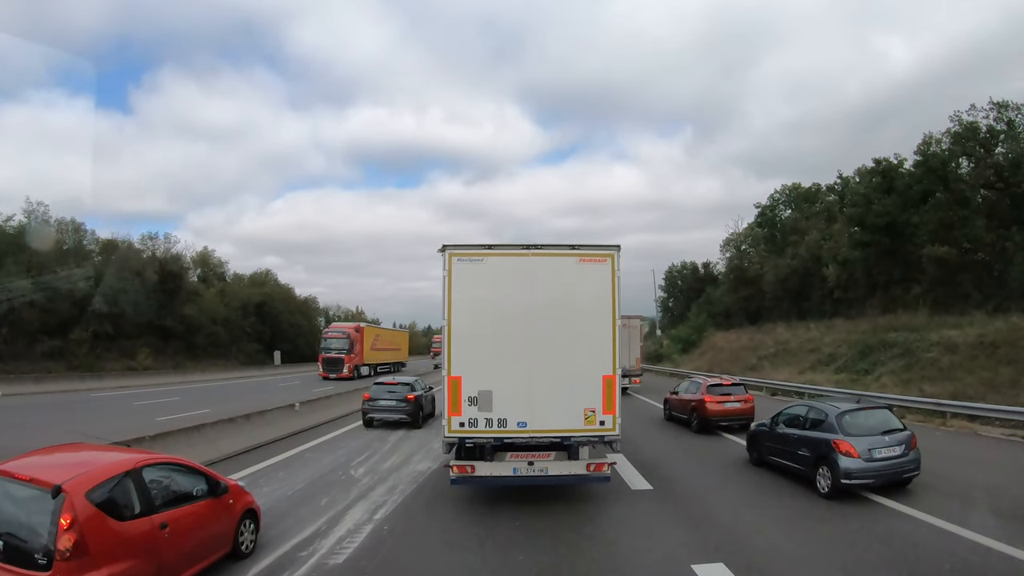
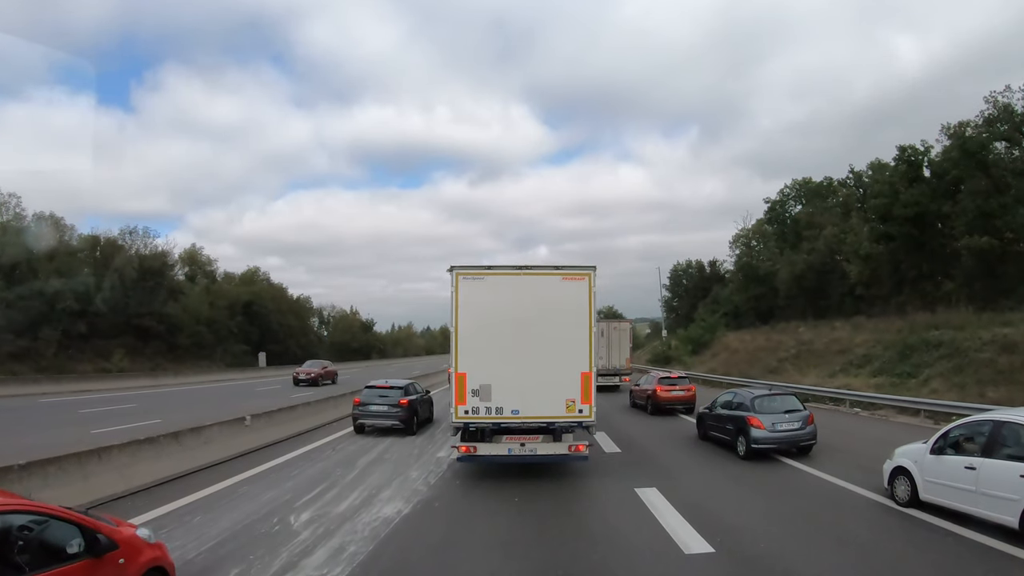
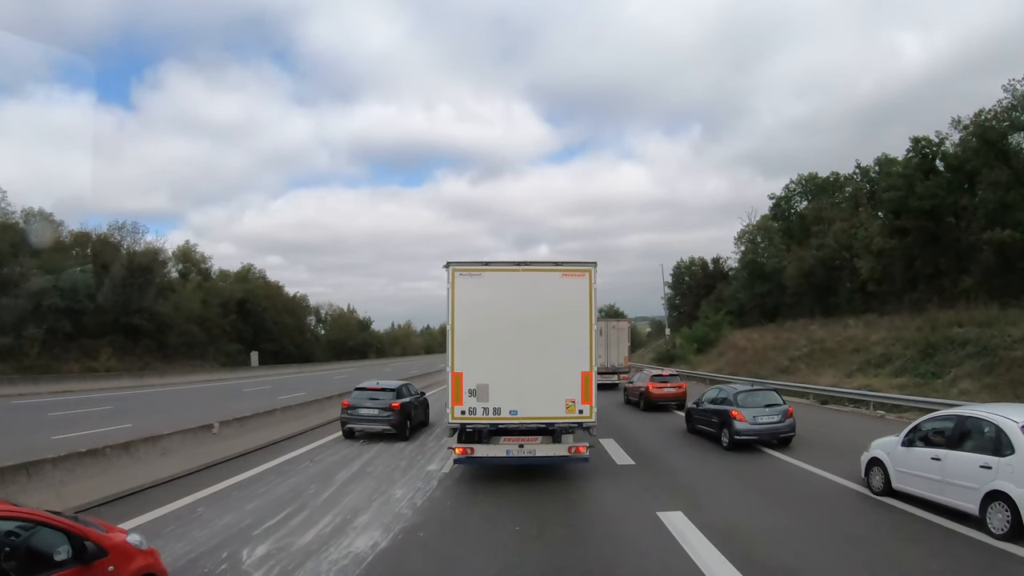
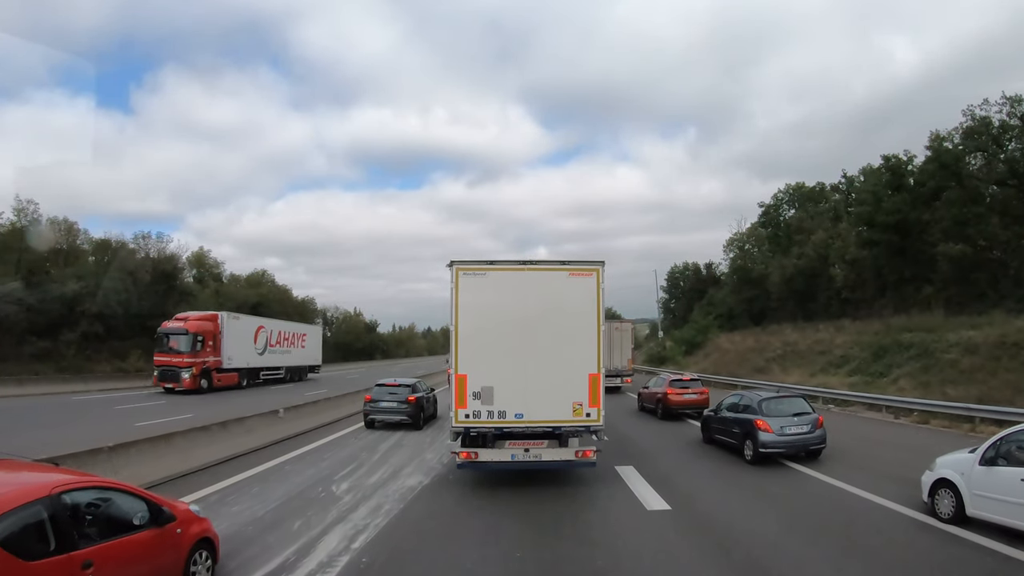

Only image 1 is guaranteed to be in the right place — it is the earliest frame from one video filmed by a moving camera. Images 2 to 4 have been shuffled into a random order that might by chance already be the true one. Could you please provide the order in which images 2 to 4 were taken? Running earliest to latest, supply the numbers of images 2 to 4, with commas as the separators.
4, 2, 3
